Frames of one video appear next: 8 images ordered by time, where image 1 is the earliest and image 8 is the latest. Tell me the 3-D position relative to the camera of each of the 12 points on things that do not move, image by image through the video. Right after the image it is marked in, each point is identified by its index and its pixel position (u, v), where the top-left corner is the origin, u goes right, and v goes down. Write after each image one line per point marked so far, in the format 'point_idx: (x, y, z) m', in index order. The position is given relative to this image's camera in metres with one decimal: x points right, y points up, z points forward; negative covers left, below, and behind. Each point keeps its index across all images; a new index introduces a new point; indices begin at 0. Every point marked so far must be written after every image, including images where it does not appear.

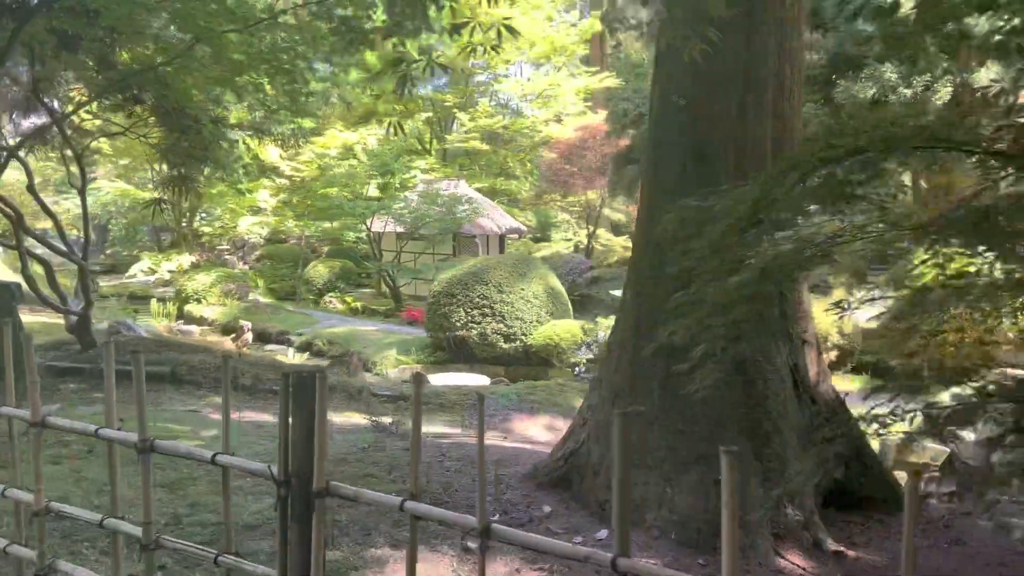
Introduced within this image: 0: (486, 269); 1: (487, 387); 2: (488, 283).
0: (-0.3, +0.2, +9.2) m
1: (-0.1, -0.6, +5.2) m
2: (-0.3, +0.1, +9.1) m
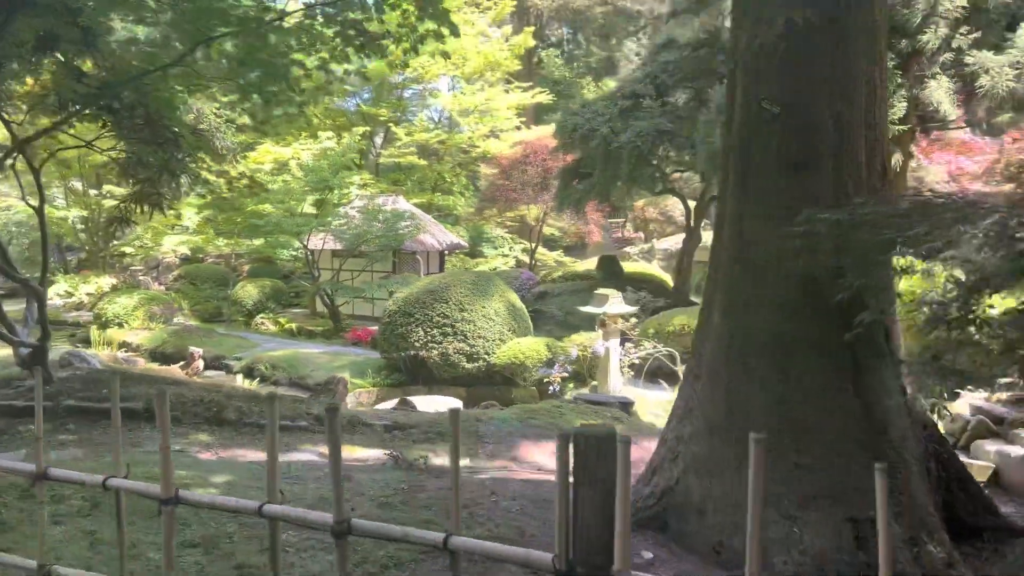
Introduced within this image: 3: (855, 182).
0: (-0.7, 0.0, +8.9) m
1: (-0.2, -0.7, +5.0) m
2: (-0.7, -0.1, +8.8) m
3: (+1.0, +0.3, +2.4) m
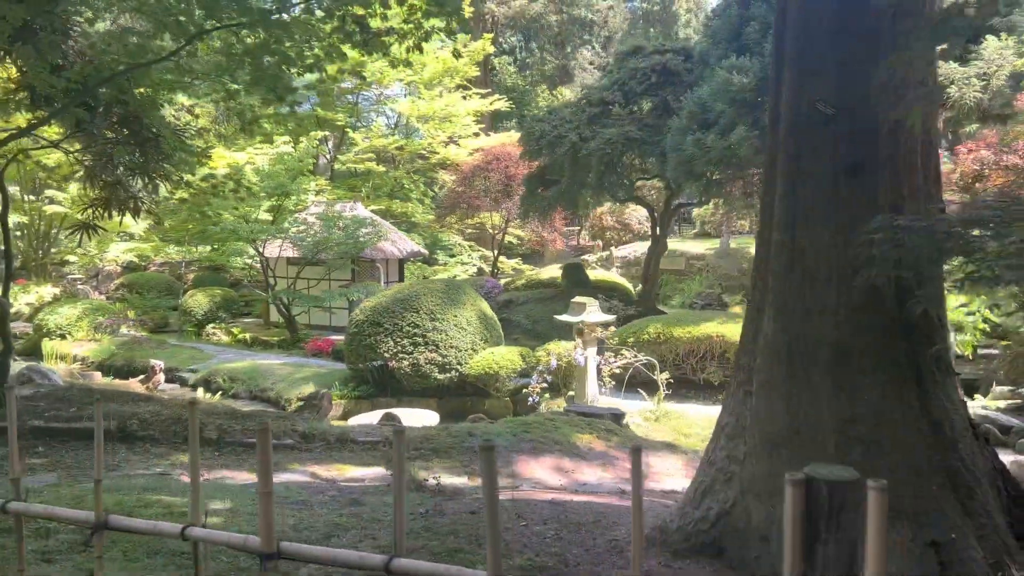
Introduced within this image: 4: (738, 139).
0: (-1.0, -0.1, +8.7) m
1: (-0.2, -0.8, +4.8) m
2: (-1.0, -0.2, +8.6) m
3: (+1.1, +0.3, +2.3) m
4: (+2.3, +1.5, +8.3) m
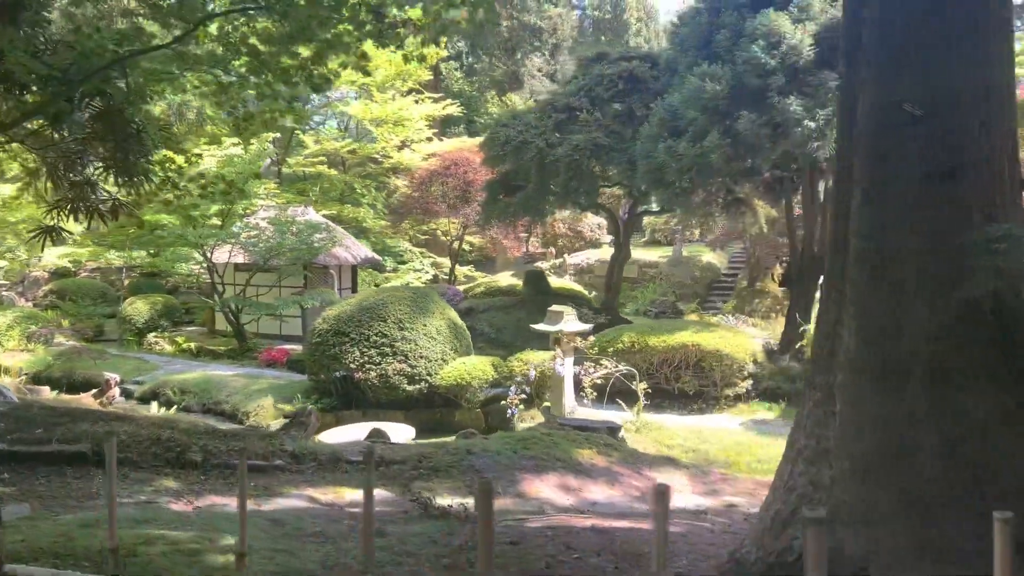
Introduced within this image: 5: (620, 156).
0: (-1.3, -0.1, +8.4) m
1: (-0.2, -0.9, +4.5) m
2: (-1.3, -0.3, +8.3) m
3: (+1.3, +0.2, +2.2) m
4: (+2.0, +1.4, +8.2) m
5: (+1.3, +1.6, +9.7) m
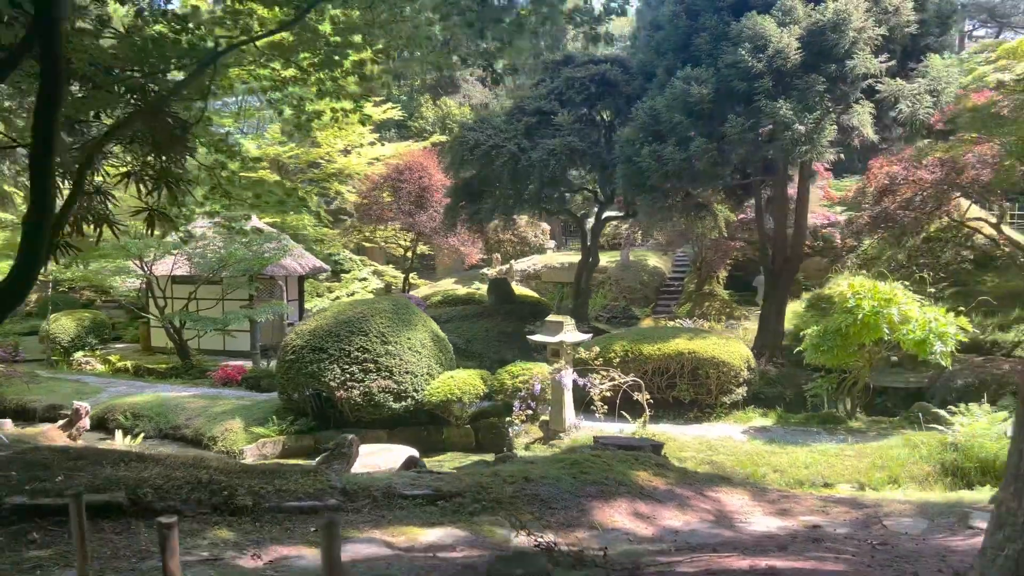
0: (-1.5, -0.3, +8.0) m
1: (+0.1, -0.9, +4.2) m
2: (-1.4, -0.4, +7.8) m
3: (+1.8, +0.2, +2.0) m
4: (+1.8, +1.4, +8.1) m
5: (+1.0, +1.5, +9.5) m
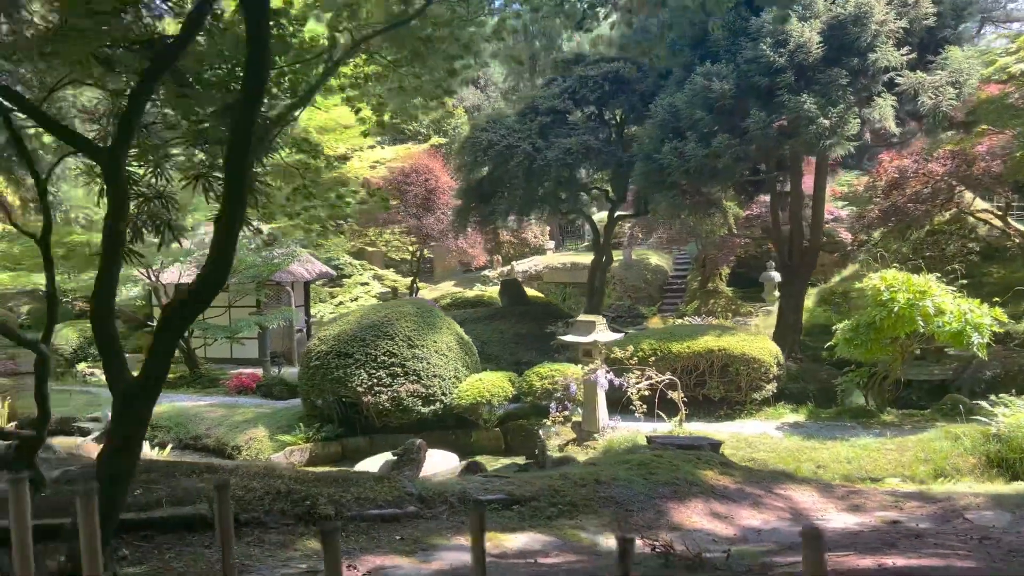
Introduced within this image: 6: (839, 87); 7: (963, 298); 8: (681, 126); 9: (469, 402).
0: (-1.2, -0.3, +7.9) m
1: (+0.4, -0.9, +4.2) m
2: (-1.1, -0.5, +7.7) m
3: (+2.1, +0.3, +2.0) m
4: (+2.0, +1.4, +8.1) m
5: (+1.2, +1.5, +9.5) m
6: (+3.1, +1.9, +7.7) m
7: (+3.7, -0.1, +6.8) m
8: (+1.8, +1.7, +8.6) m
9: (-0.4, -1.1, +7.6) m
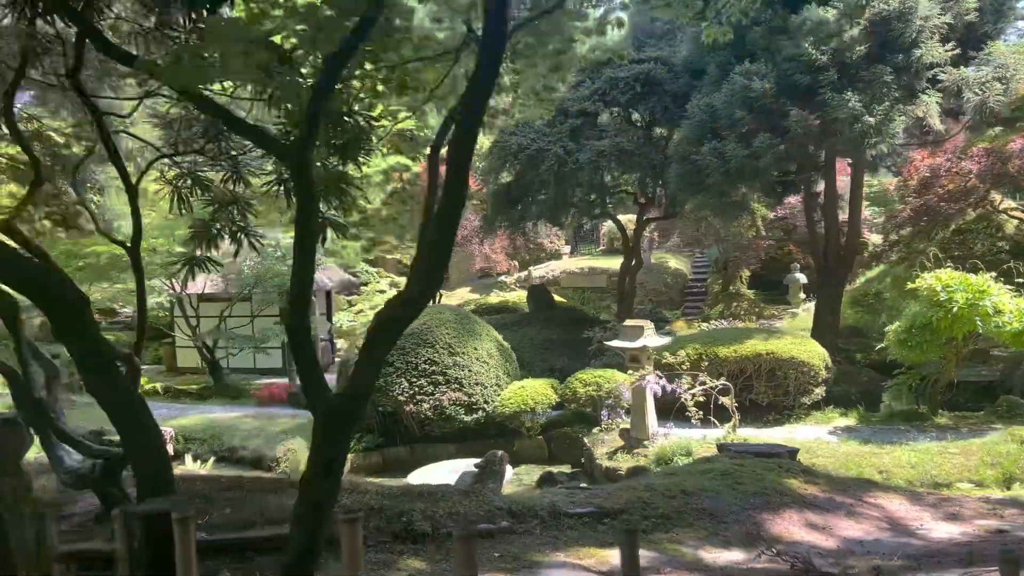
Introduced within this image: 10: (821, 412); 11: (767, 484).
0: (-0.8, -0.4, +7.7) m
1: (+0.8, -0.9, +4.0) m
2: (-0.7, -0.5, +7.6) m
3: (+2.5, +0.3, +1.8) m
4: (+2.4, +1.4, +8.0) m
5: (+1.5, +1.4, +9.4) m
6: (+3.4, +1.9, +7.6) m
7: (+4.1, -0.1, +6.7) m
8: (+2.1, +1.7, +8.5) m
9: (0.0, -1.1, +7.4) m
10: (+2.8, -1.1, +7.6) m
11: (+1.2, -0.9, +4.0) m
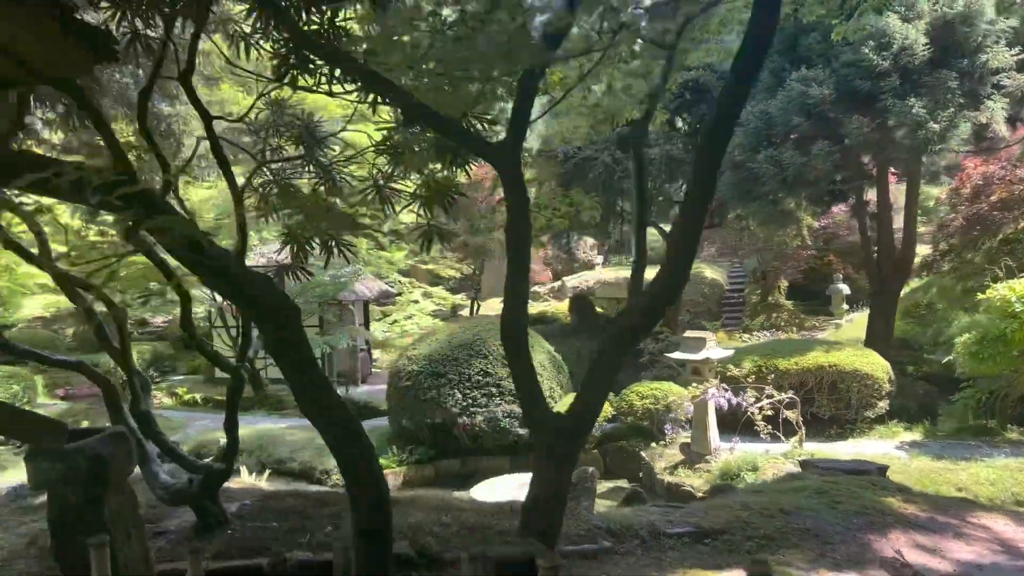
0: (-0.3, -0.5, +7.6) m
1: (+1.2, -1.0, +3.9) m
2: (-0.2, -0.6, +7.5) m
3: (+2.8, +0.3, +1.7) m
4: (+2.9, +1.3, +7.8) m
5: (+2.1, +1.3, +9.2) m
6: (+3.9, +1.8, +7.4) m
7: (+4.6, -0.2, +6.5) m
8: (+2.6, +1.5, +8.3) m
9: (+0.5, -1.2, +7.3) m
10: (+3.3, -1.2, +7.4) m
11: (+1.6, -1.0, +3.8) m
